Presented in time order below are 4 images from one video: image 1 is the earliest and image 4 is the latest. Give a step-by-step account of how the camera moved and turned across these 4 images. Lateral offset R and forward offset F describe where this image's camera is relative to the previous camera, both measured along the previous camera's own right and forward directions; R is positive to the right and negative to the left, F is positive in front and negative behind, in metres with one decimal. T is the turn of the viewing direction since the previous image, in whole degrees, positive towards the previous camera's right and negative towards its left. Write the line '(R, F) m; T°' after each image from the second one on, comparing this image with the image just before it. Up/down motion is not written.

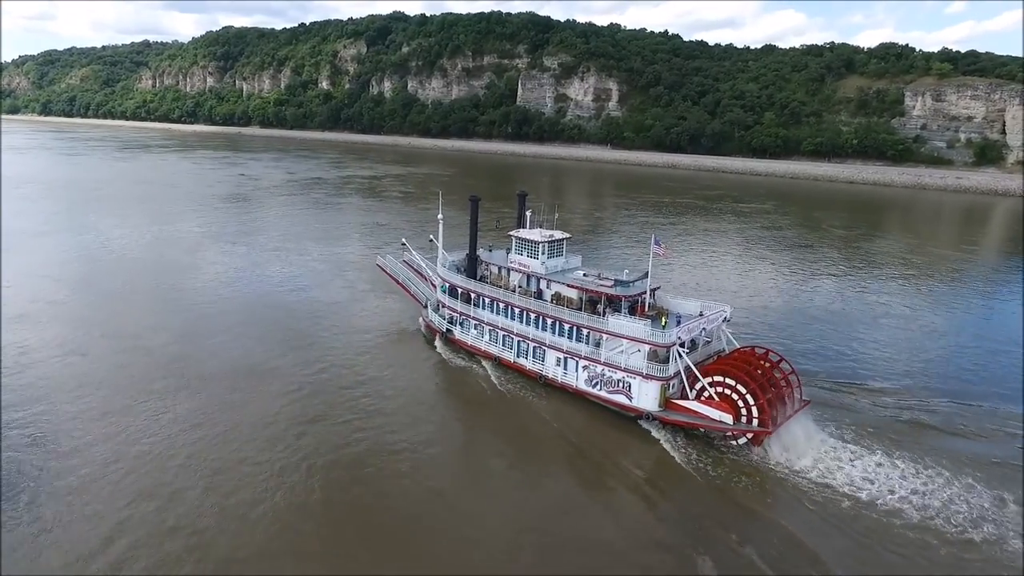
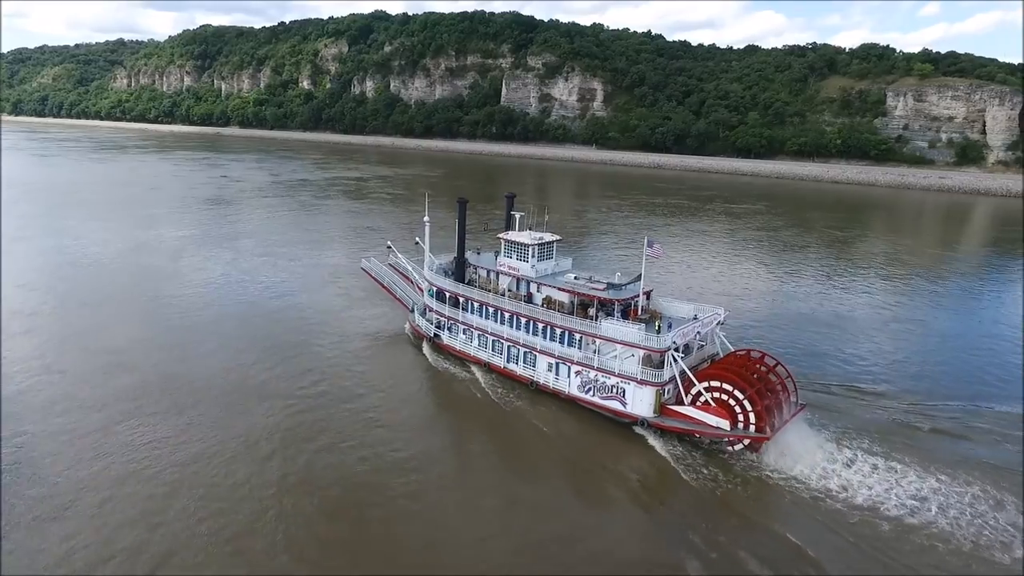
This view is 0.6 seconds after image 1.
(-0.4, +0.4) m; +2°
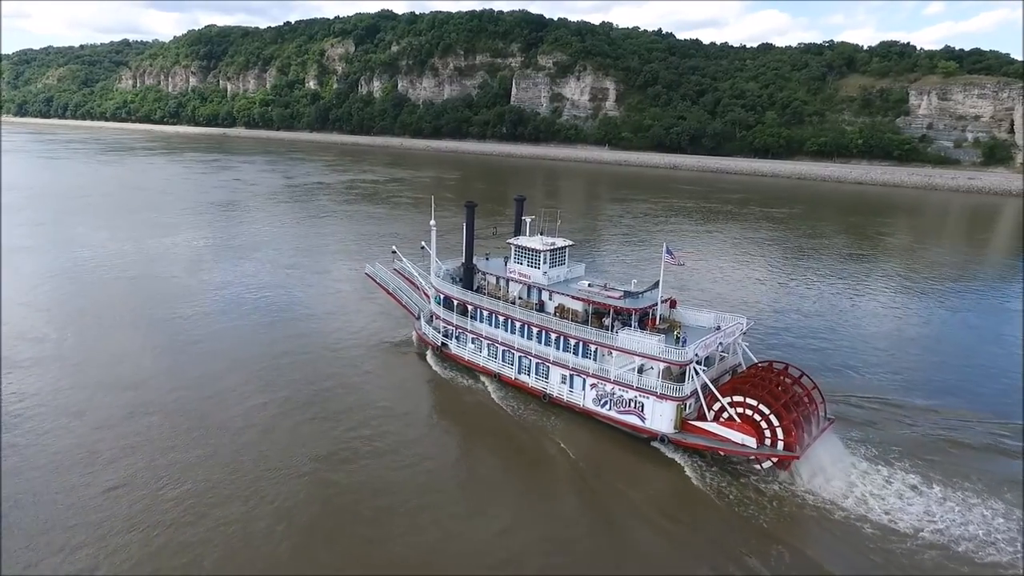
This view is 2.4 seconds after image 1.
(-0.9, +1.2) m; 0°
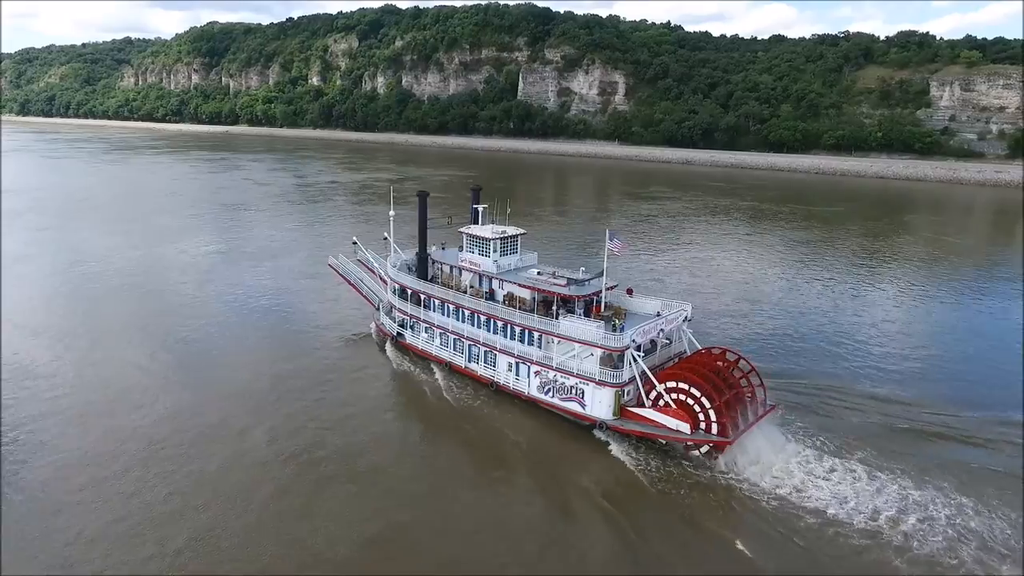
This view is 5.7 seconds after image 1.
(-0.6, +1.3) m; 0°
